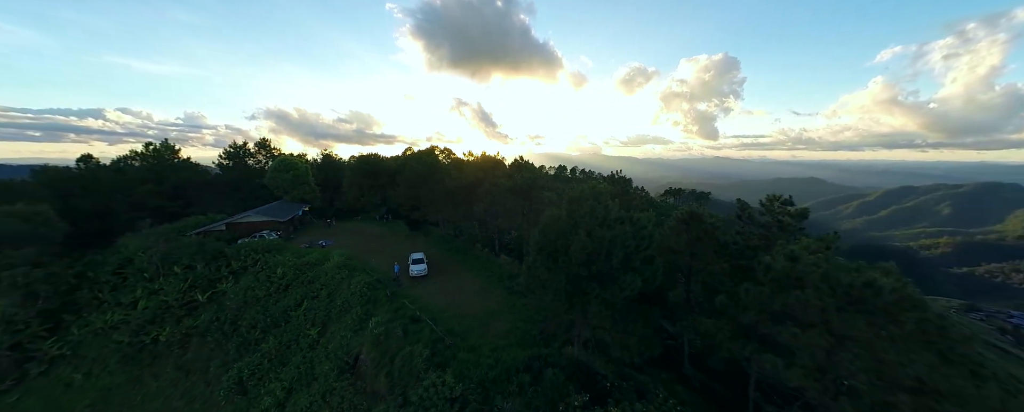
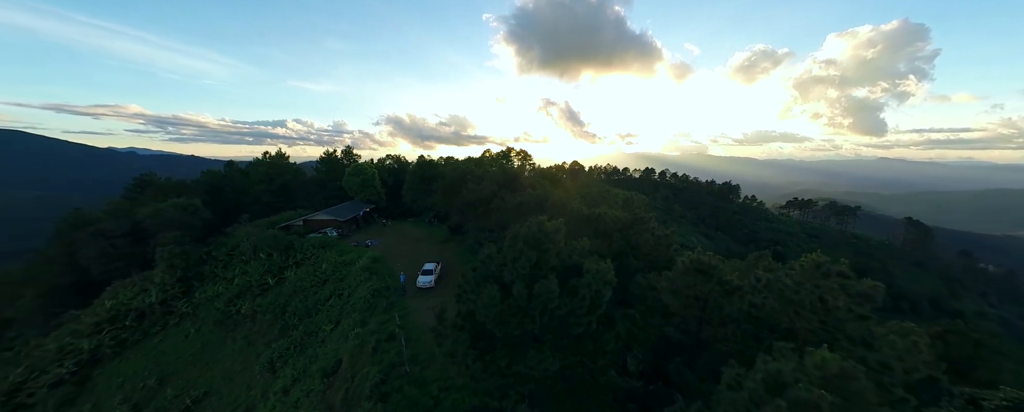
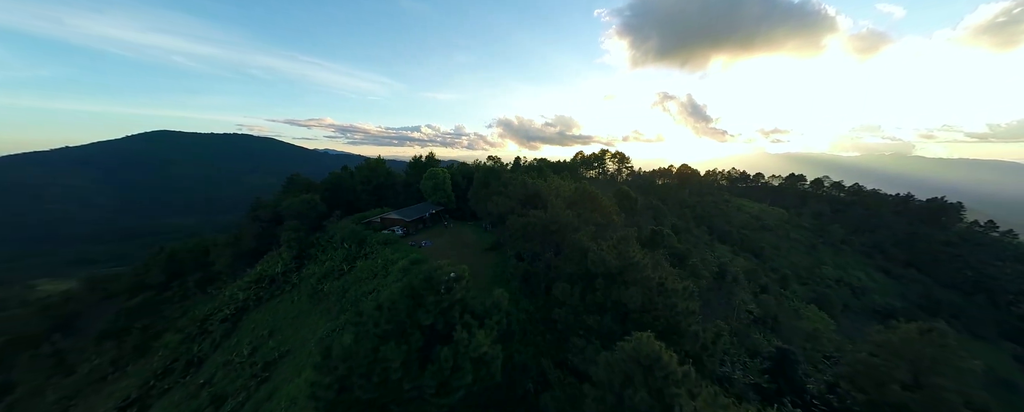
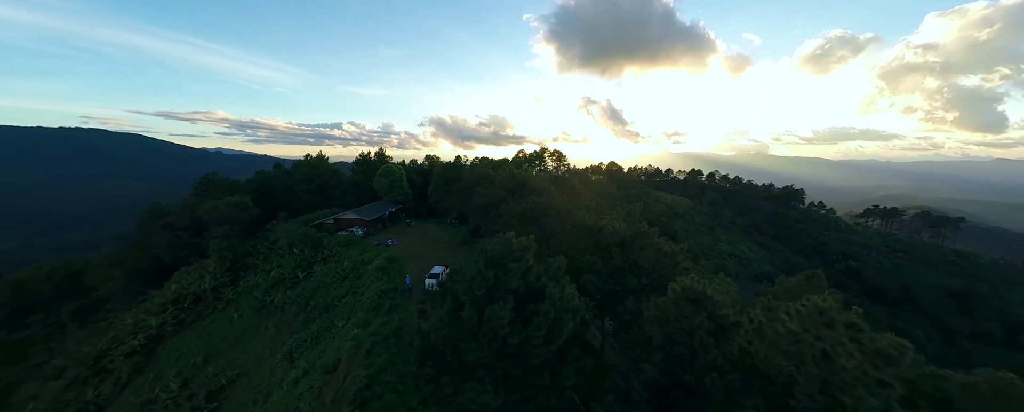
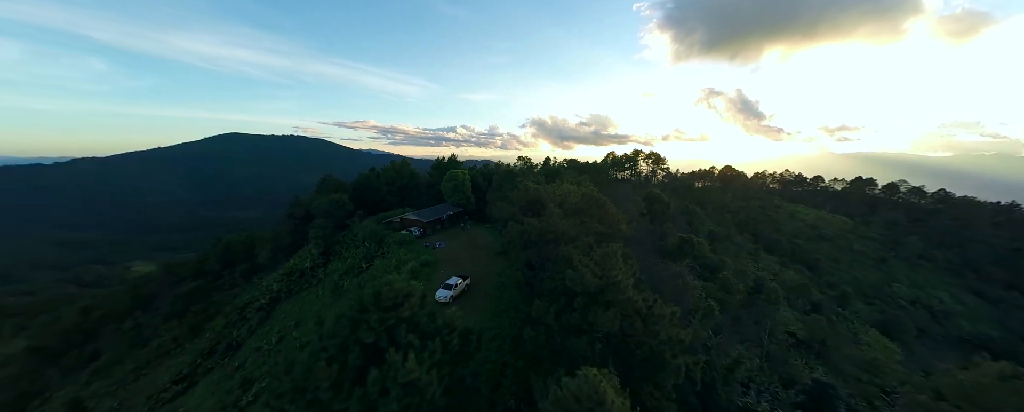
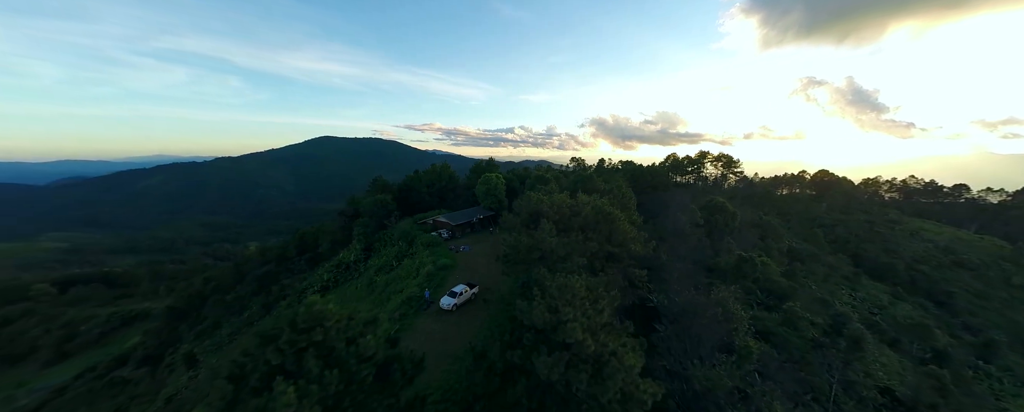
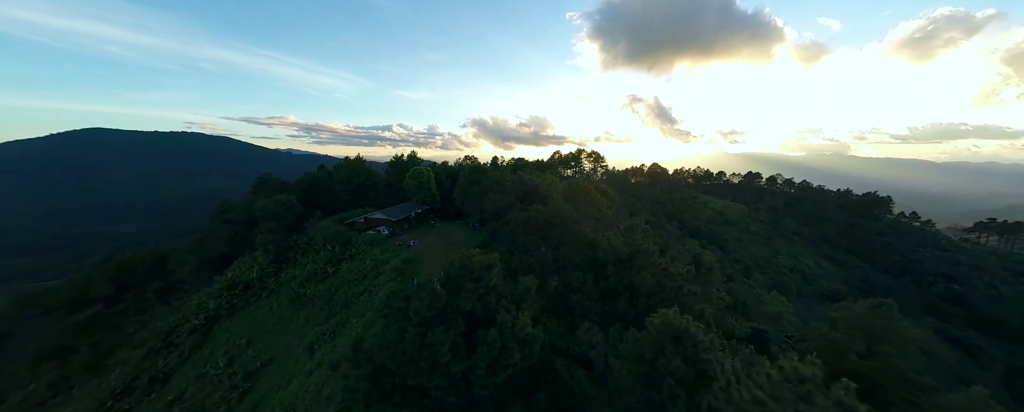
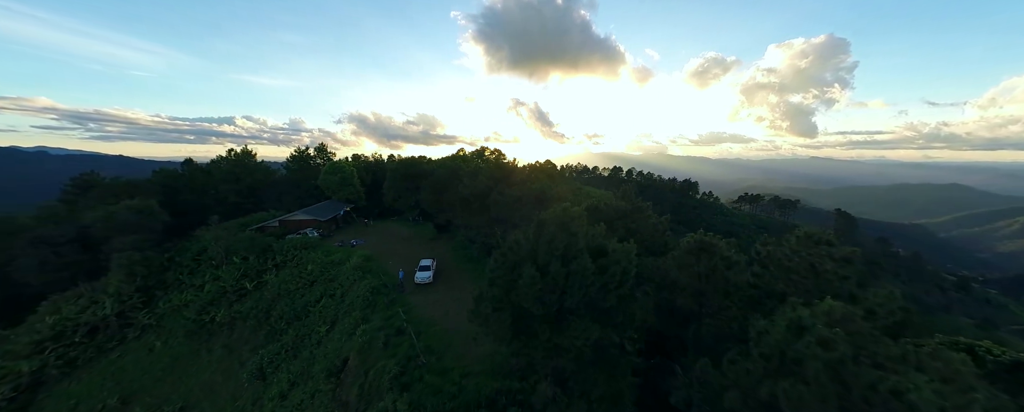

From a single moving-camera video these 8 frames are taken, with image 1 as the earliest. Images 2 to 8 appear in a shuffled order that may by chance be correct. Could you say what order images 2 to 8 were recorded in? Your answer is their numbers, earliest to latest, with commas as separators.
8, 2, 4, 7, 3, 5, 6
